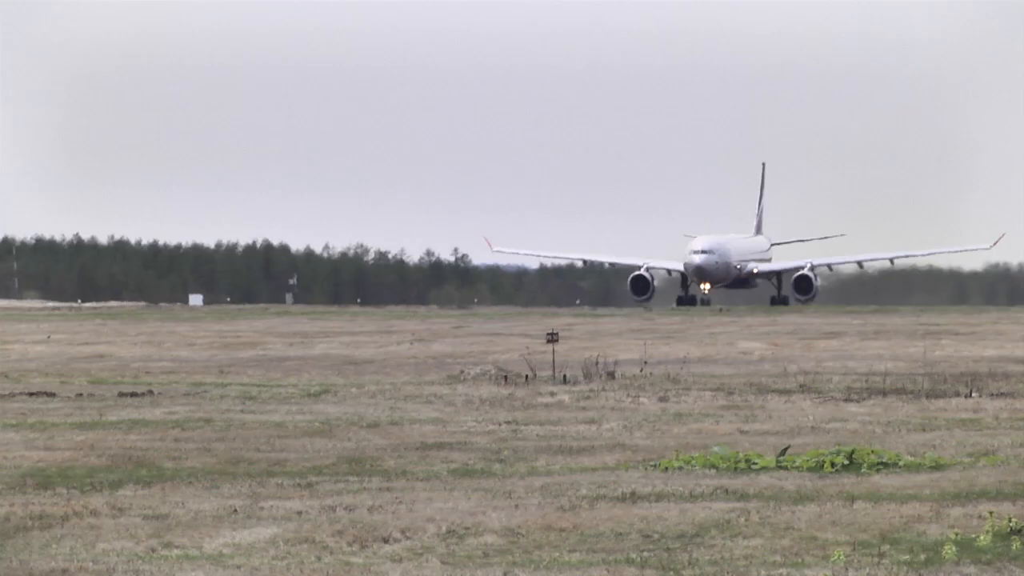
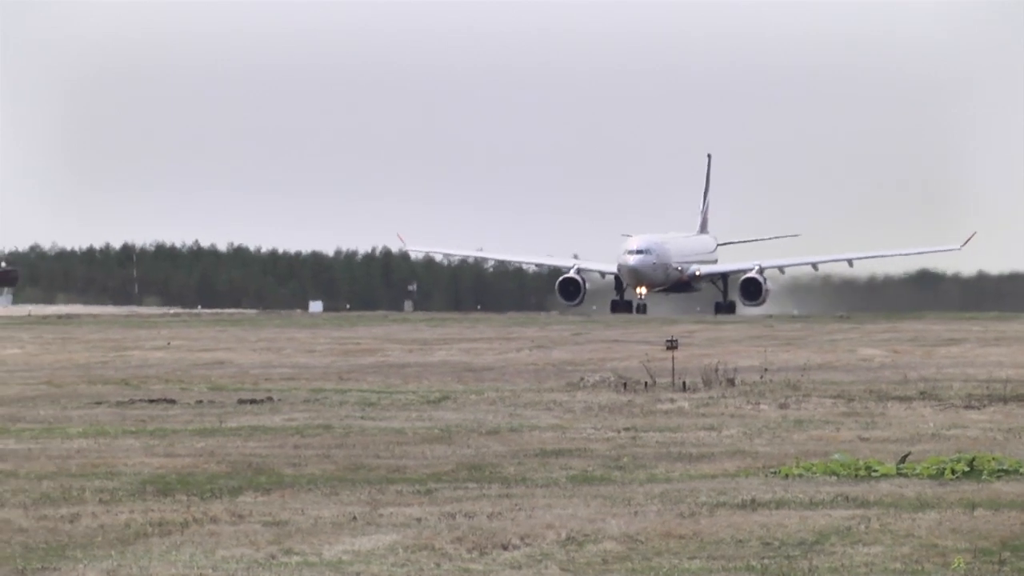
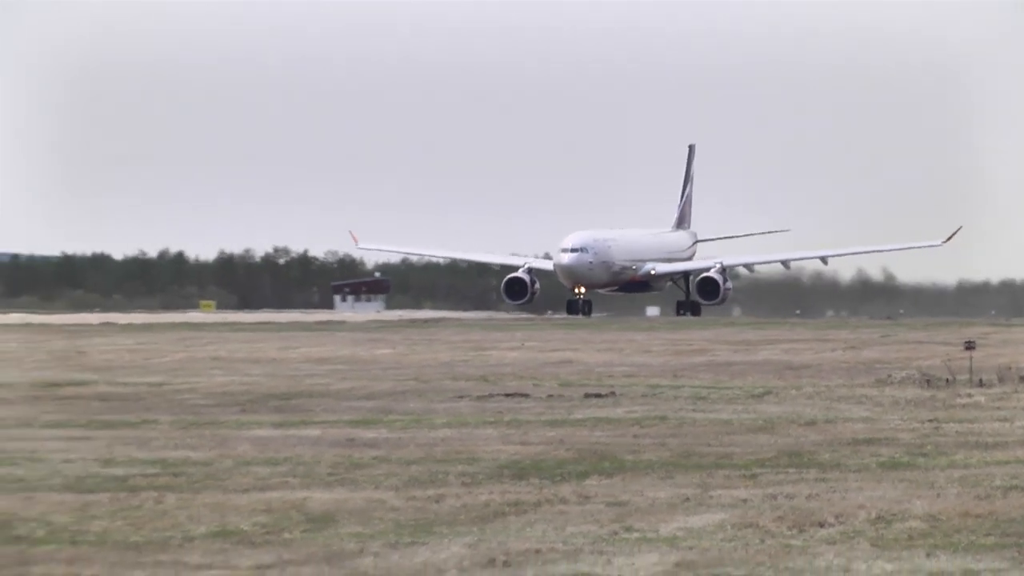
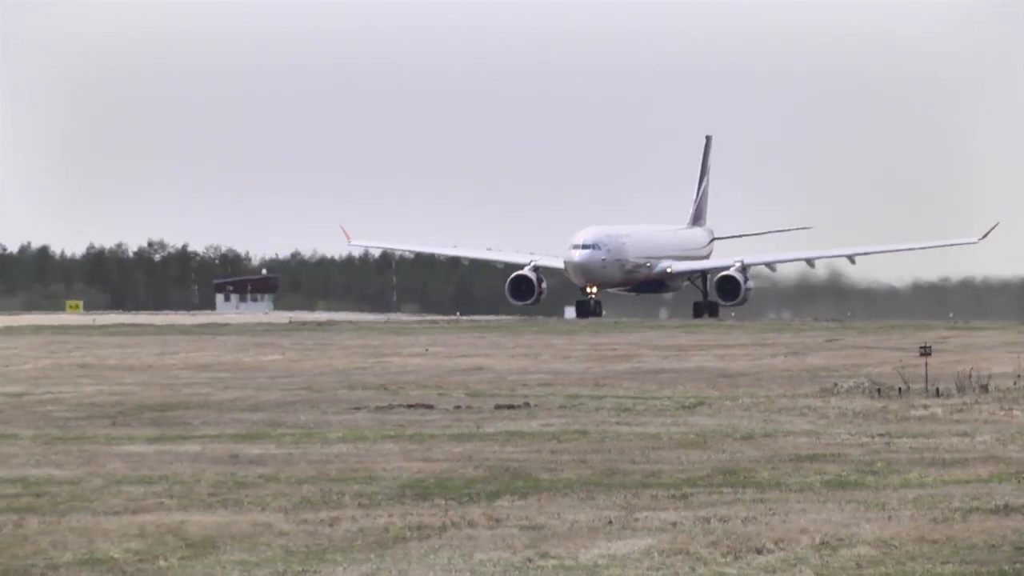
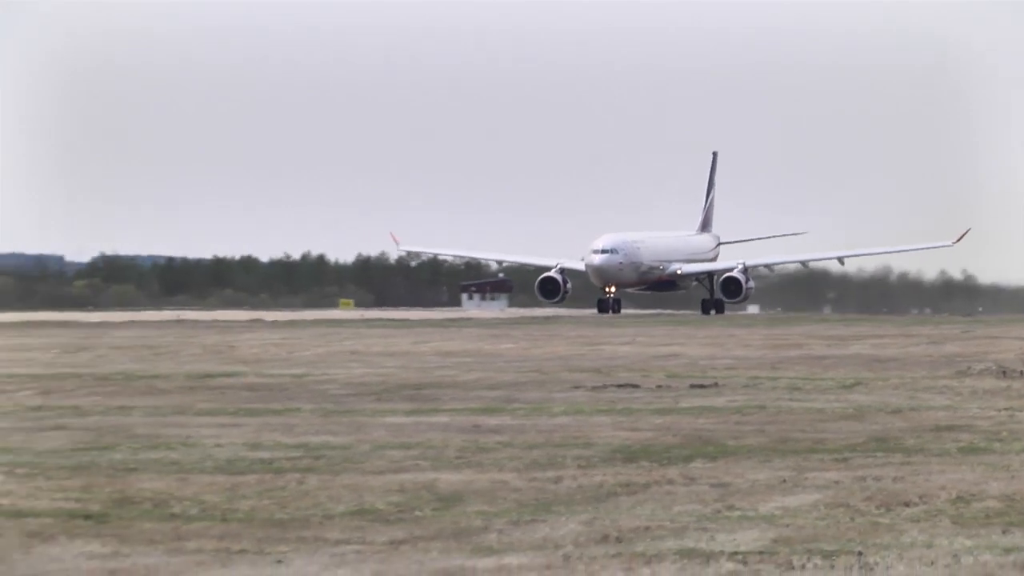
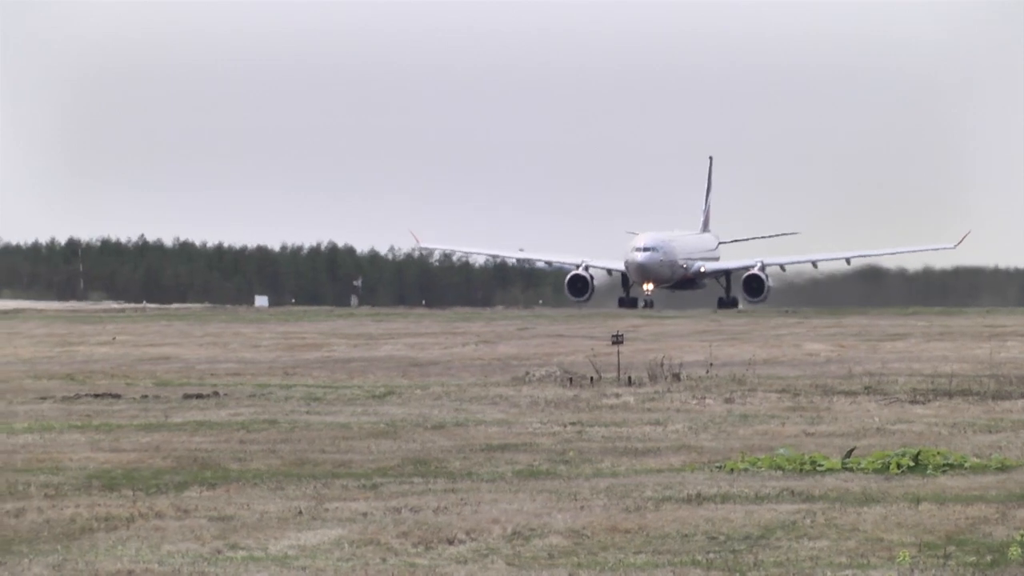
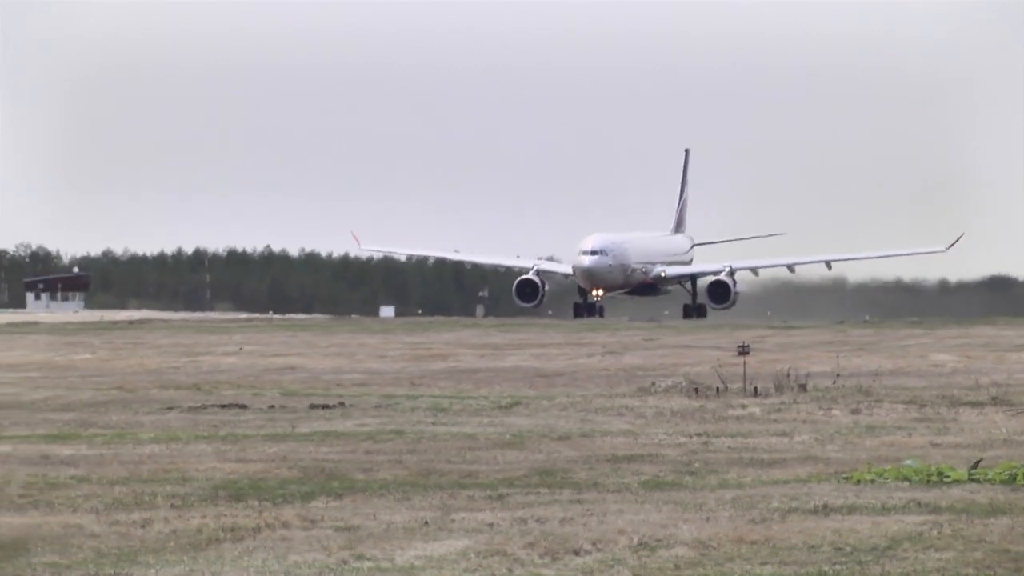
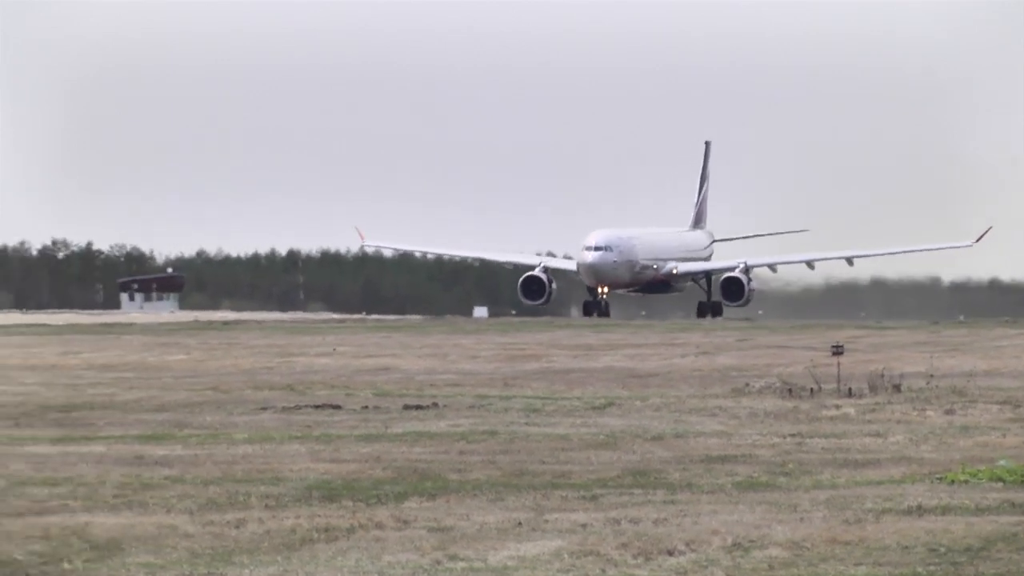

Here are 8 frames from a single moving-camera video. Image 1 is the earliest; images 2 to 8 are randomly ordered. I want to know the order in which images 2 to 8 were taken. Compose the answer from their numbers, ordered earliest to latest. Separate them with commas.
6, 2, 7, 8, 4, 3, 5
